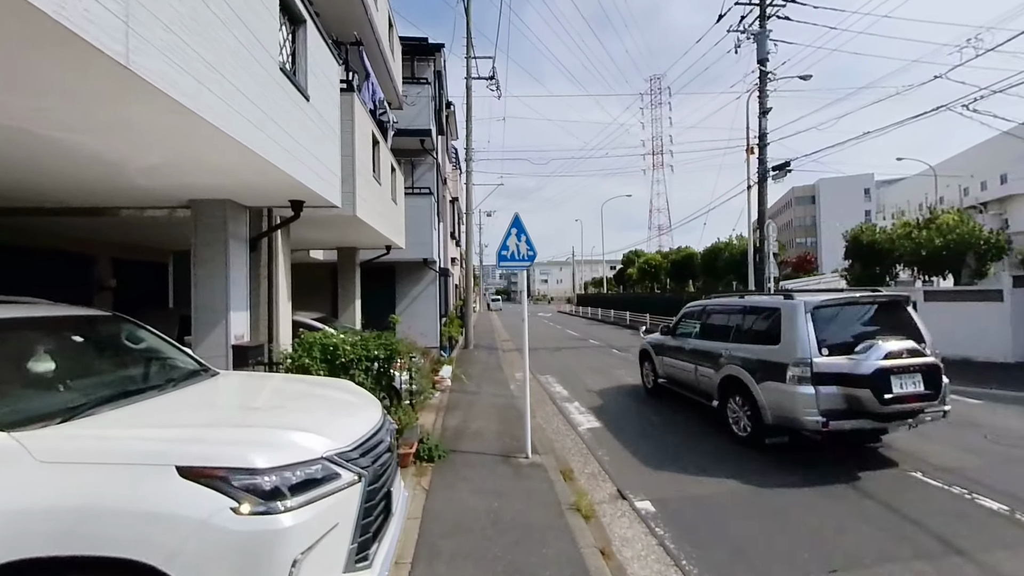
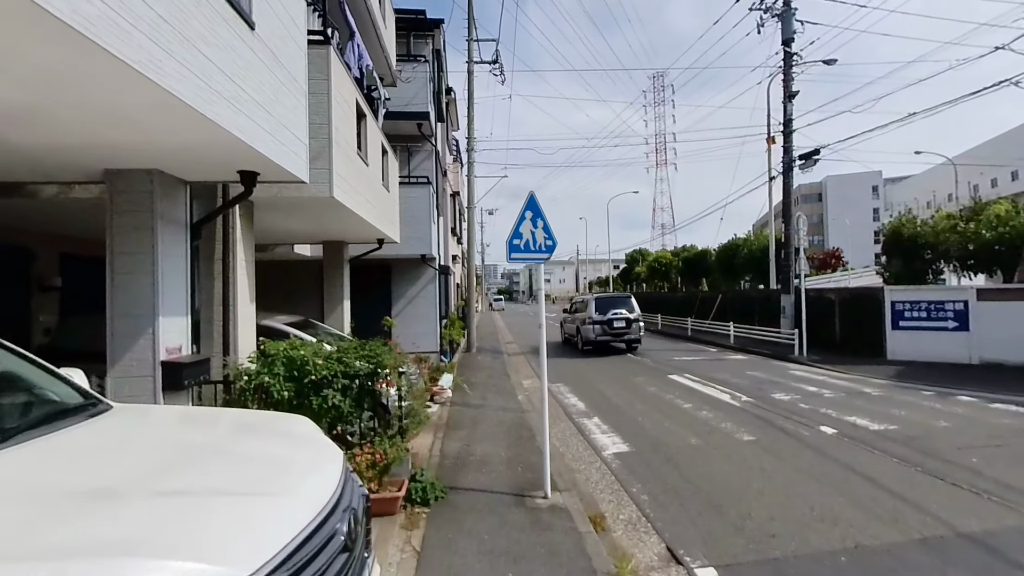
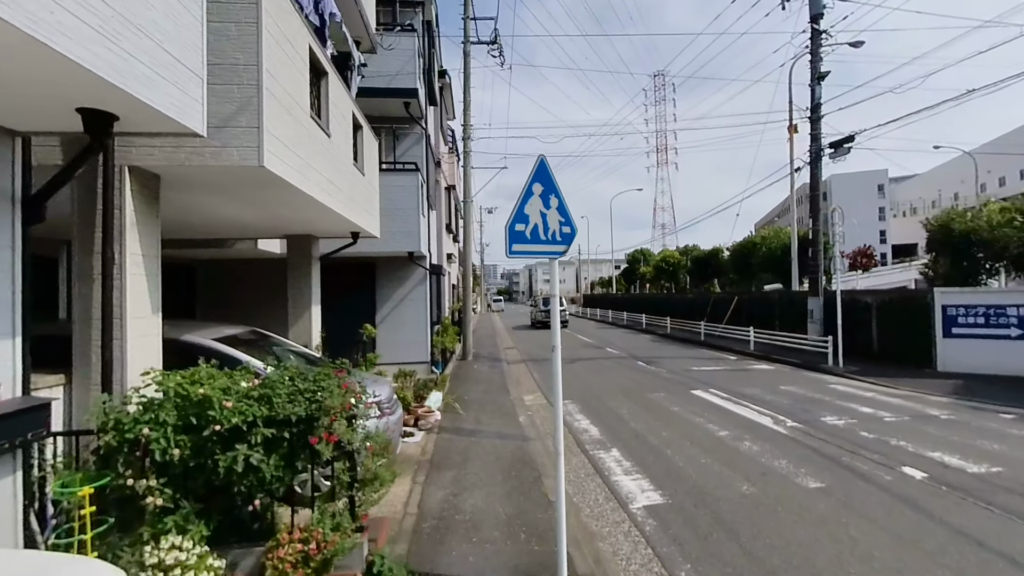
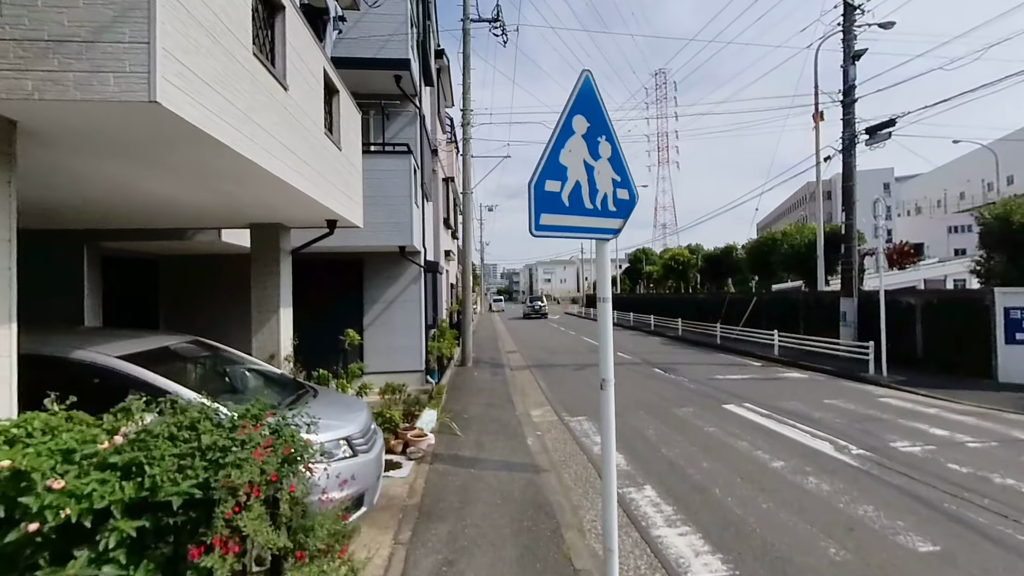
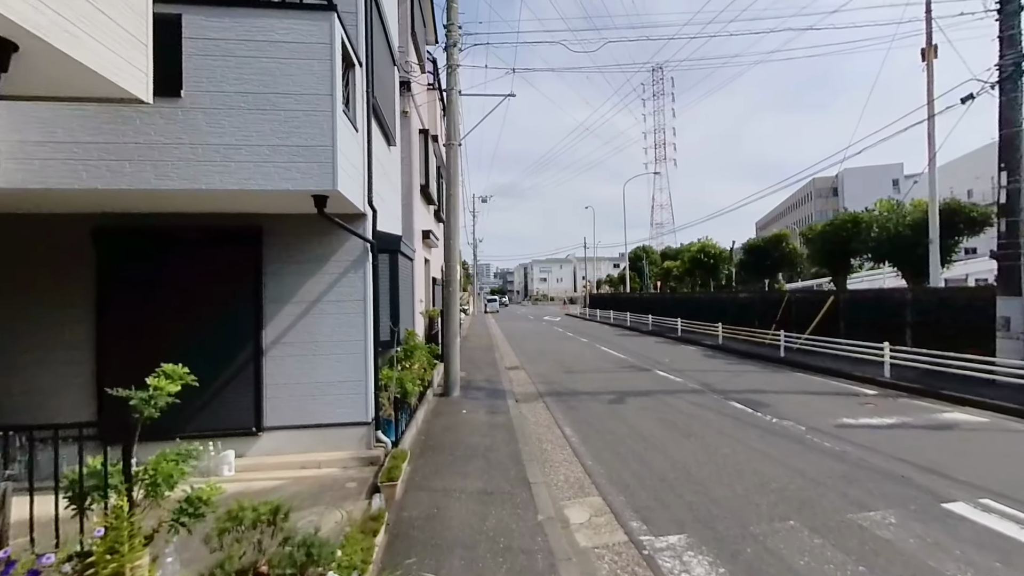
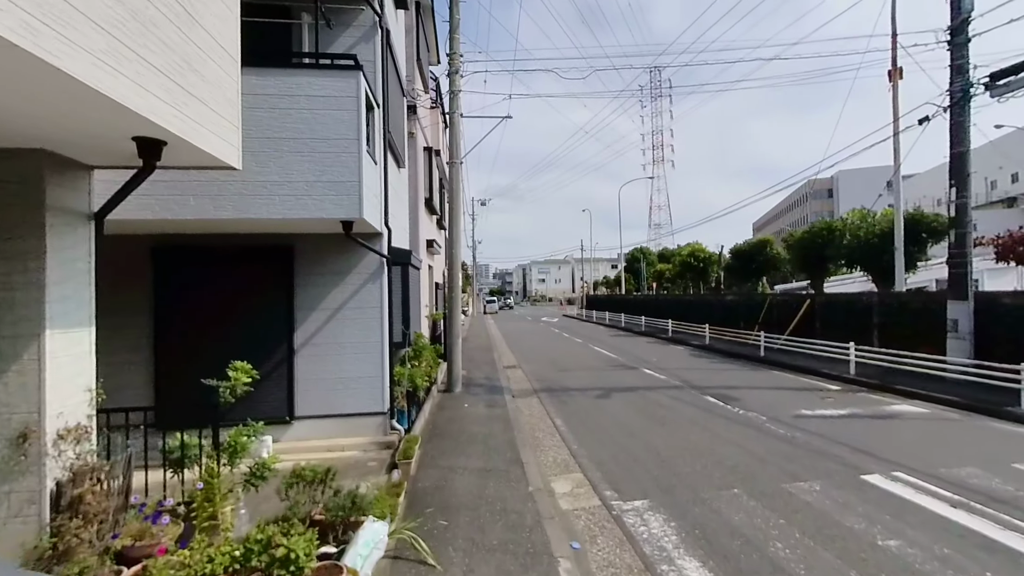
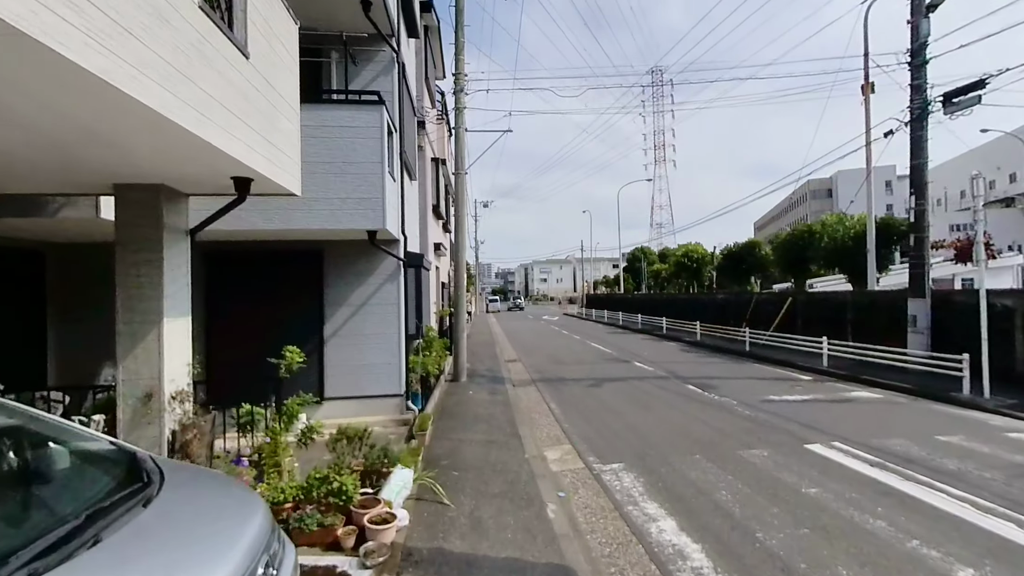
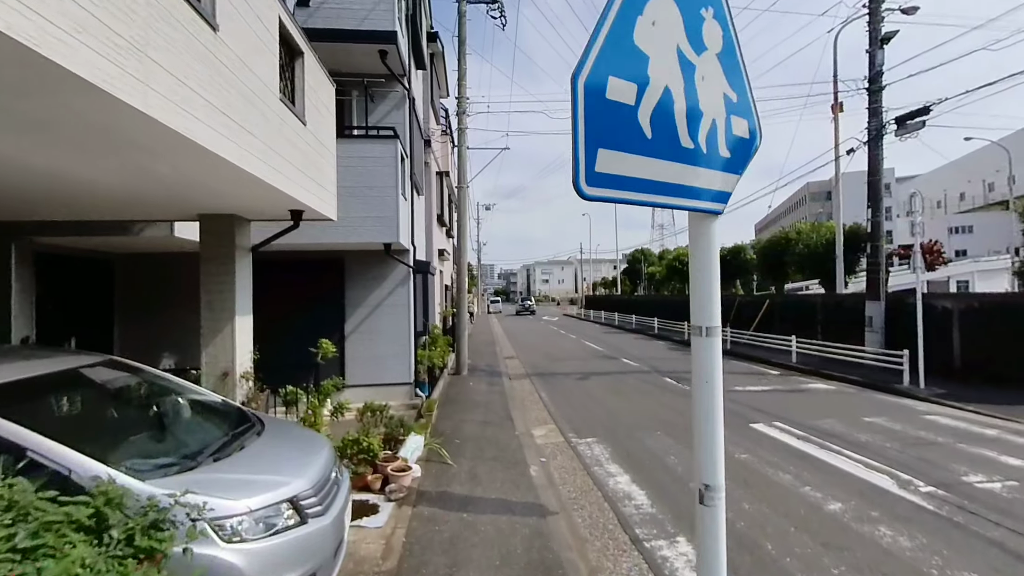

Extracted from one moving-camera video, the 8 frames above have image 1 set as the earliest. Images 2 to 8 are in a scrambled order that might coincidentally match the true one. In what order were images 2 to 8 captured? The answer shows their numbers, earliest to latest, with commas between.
2, 3, 4, 8, 7, 6, 5
